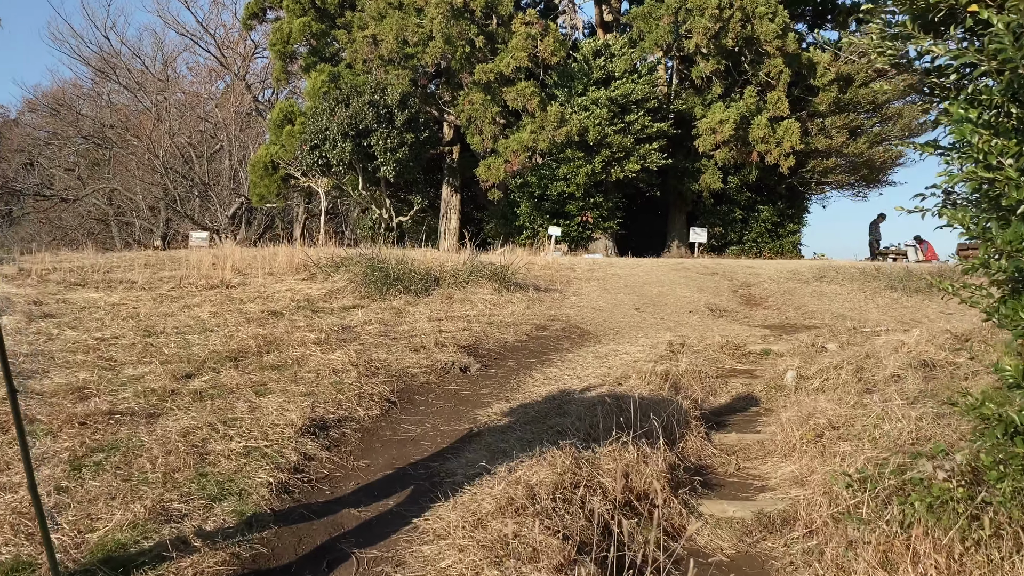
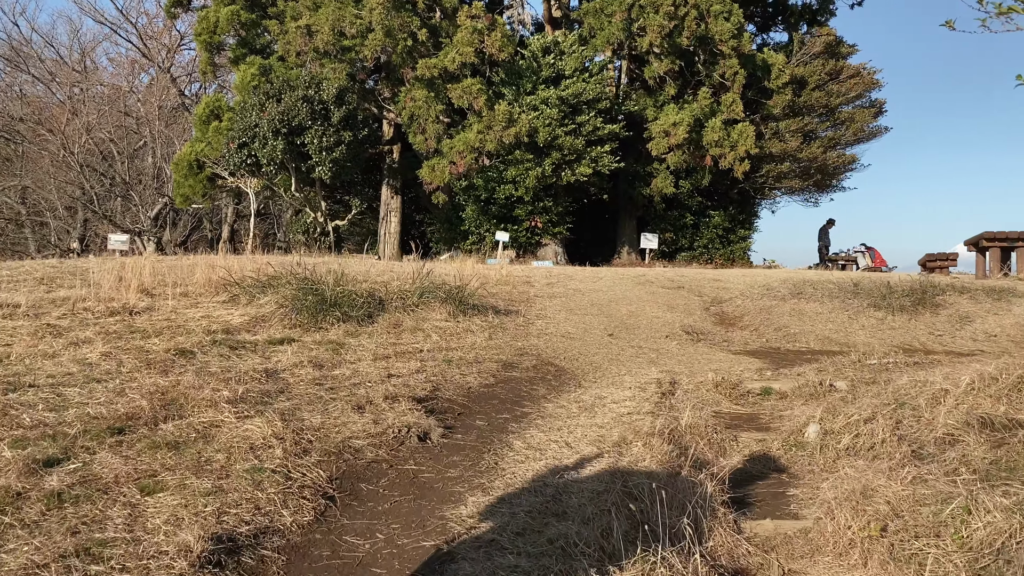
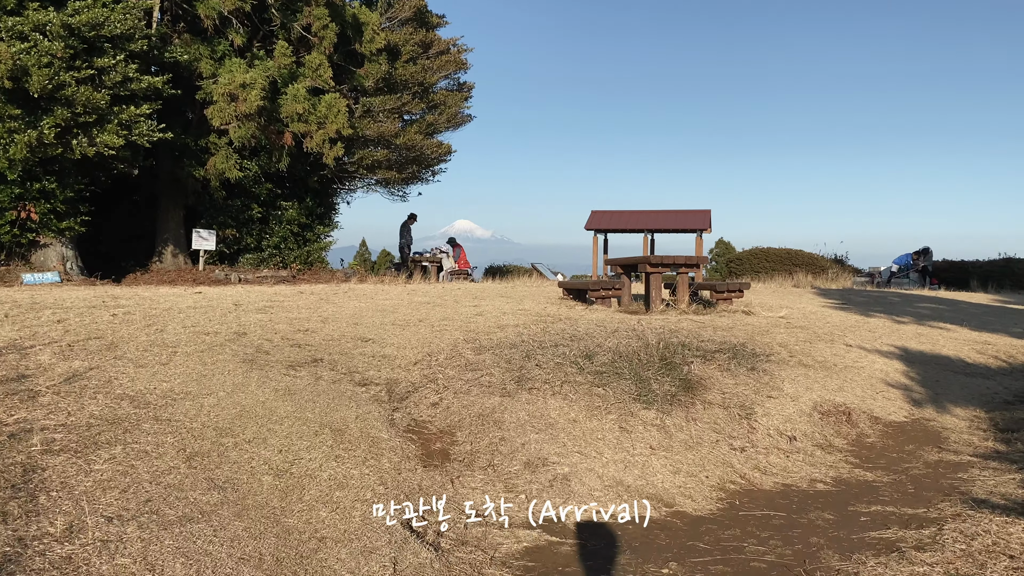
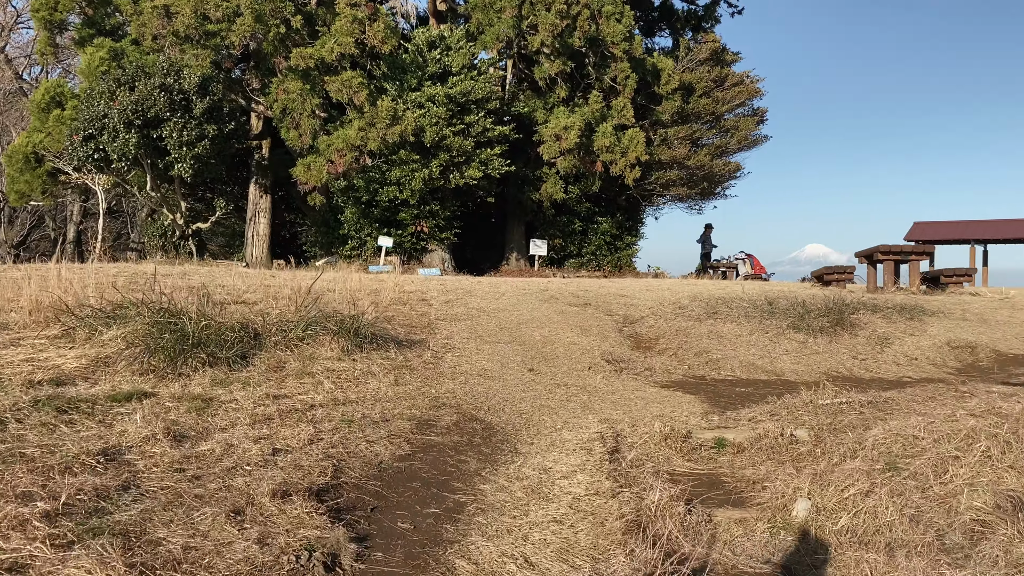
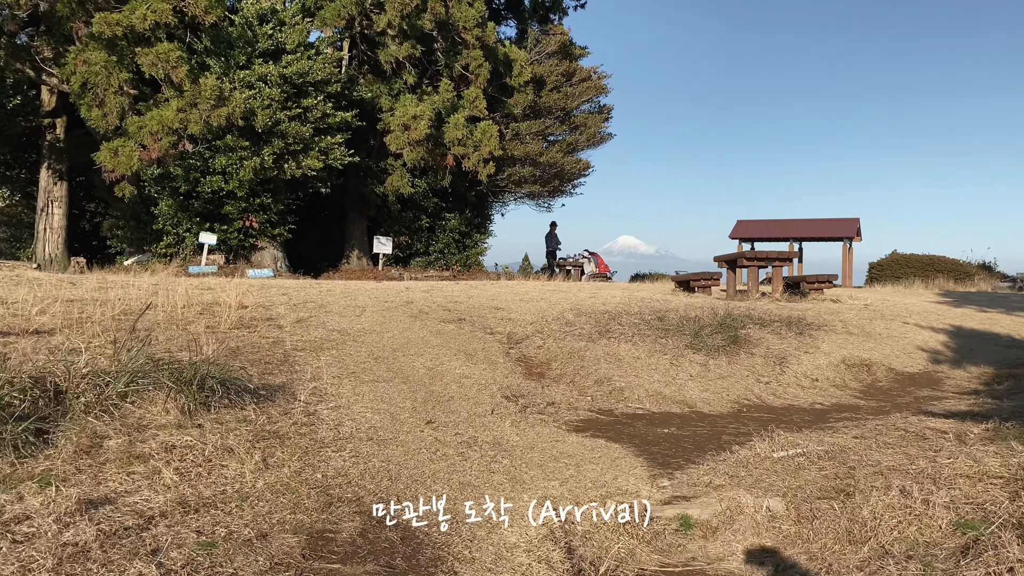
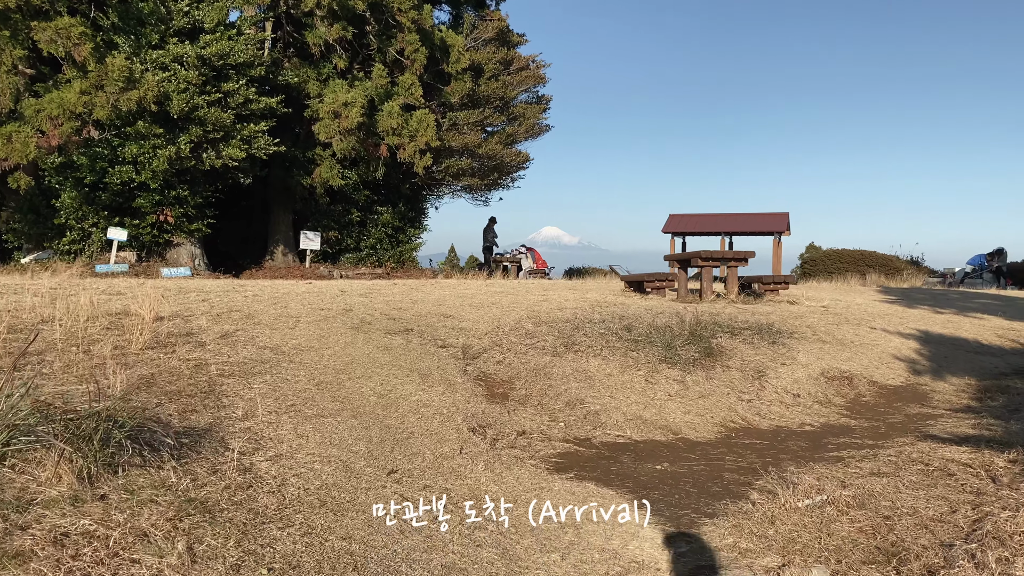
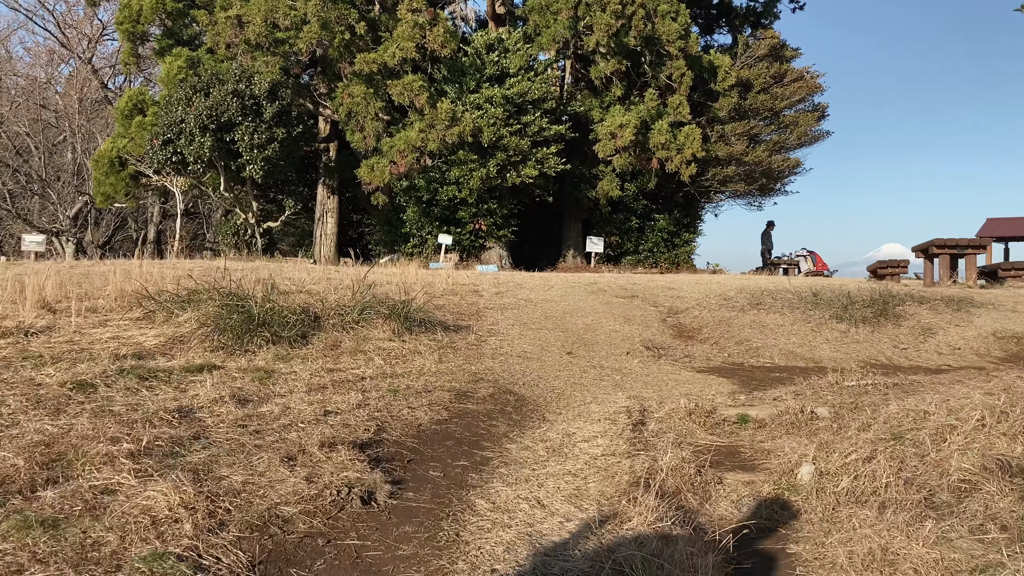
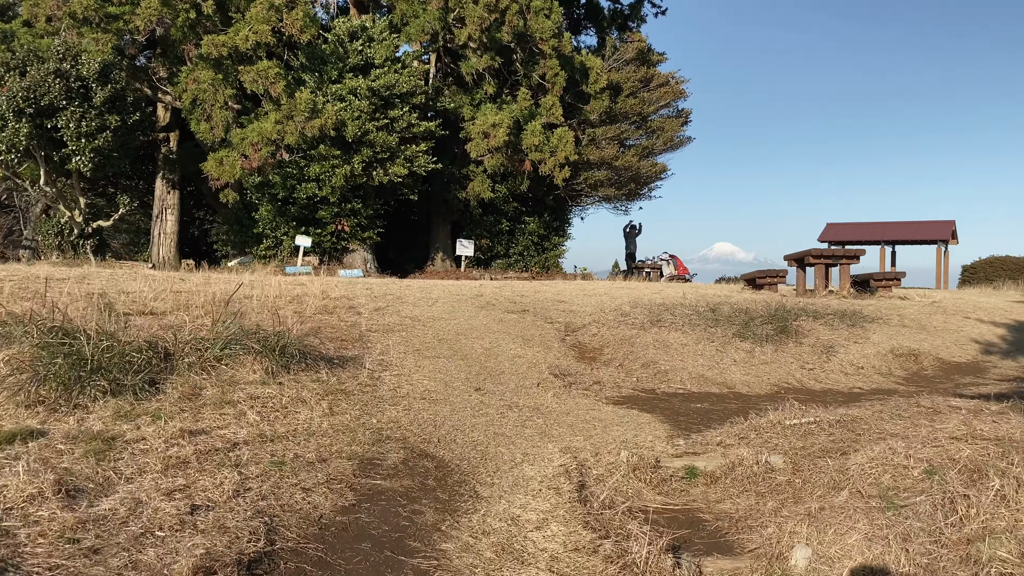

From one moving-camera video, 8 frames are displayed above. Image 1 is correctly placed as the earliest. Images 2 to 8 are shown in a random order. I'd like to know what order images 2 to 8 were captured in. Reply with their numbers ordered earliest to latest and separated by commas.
2, 7, 4, 8, 5, 6, 3
